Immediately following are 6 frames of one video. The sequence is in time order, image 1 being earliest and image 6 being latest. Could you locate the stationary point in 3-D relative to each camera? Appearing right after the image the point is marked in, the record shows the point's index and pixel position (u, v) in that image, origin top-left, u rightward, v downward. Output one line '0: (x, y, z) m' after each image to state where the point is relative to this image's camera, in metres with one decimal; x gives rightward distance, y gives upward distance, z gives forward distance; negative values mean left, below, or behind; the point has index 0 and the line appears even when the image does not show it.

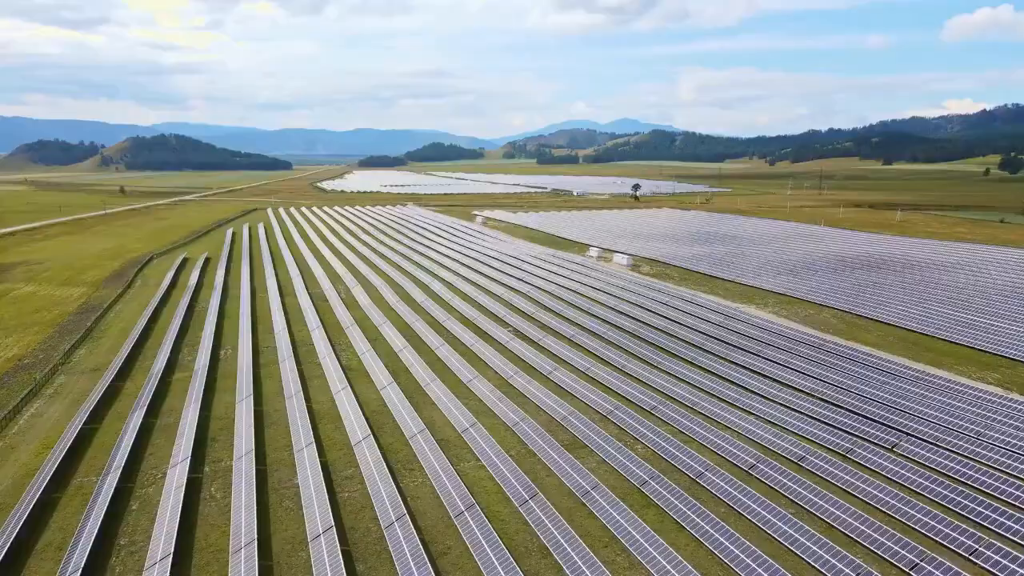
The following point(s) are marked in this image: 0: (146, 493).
0: (-7.8, -4.4, +13.4) m
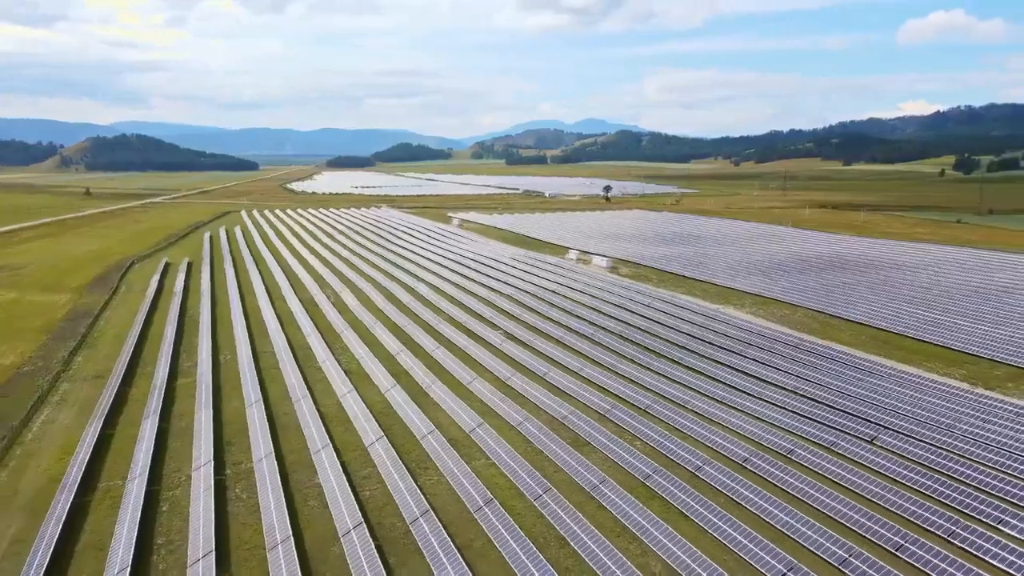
0: (-7.5, -4.6, +13.9) m
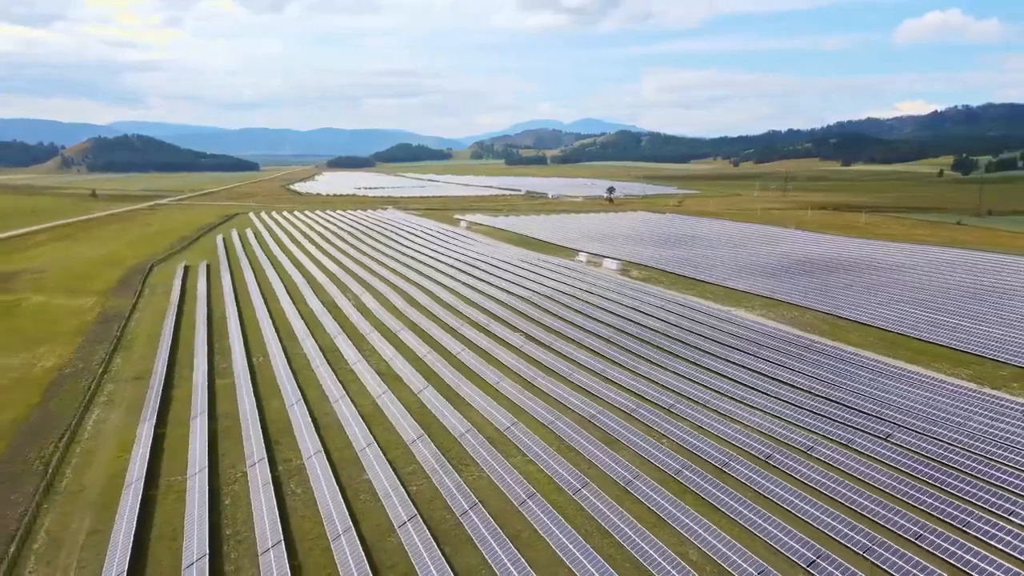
0: (-6.6, -4.8, +14.8) m
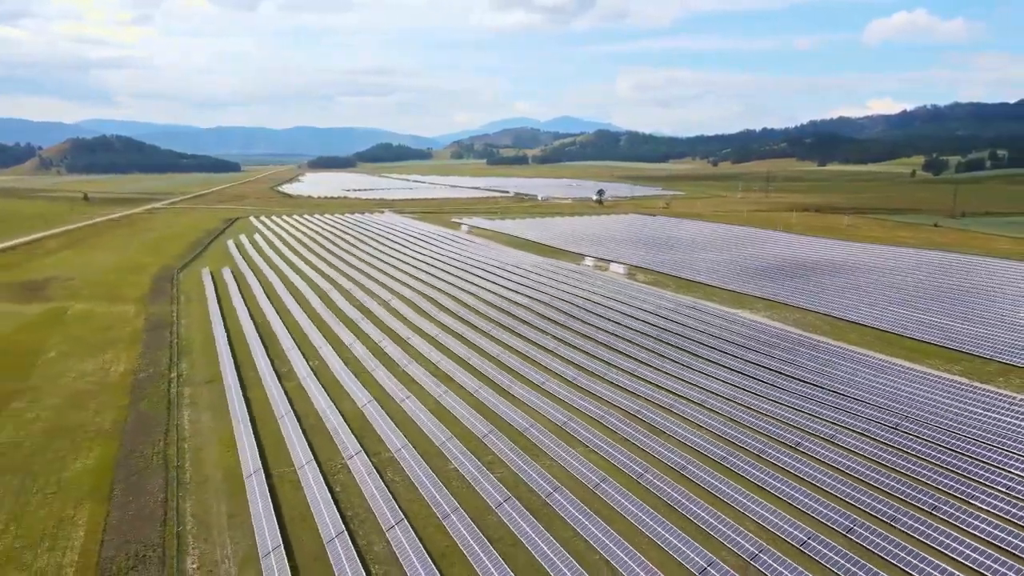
0: (-4.6, -5.2, +16.8) m
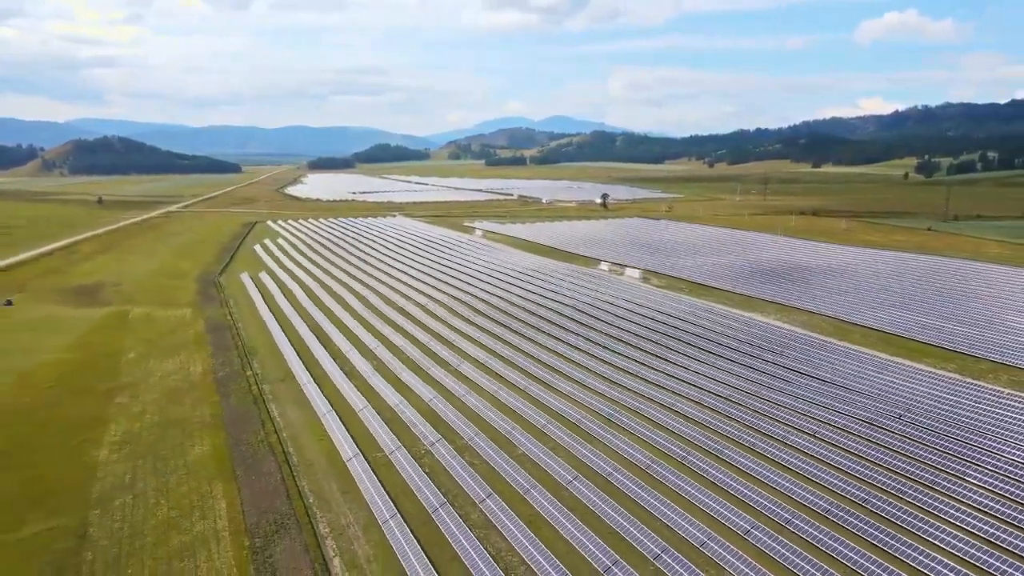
0: (-2.6, -5.5, +19.6) m
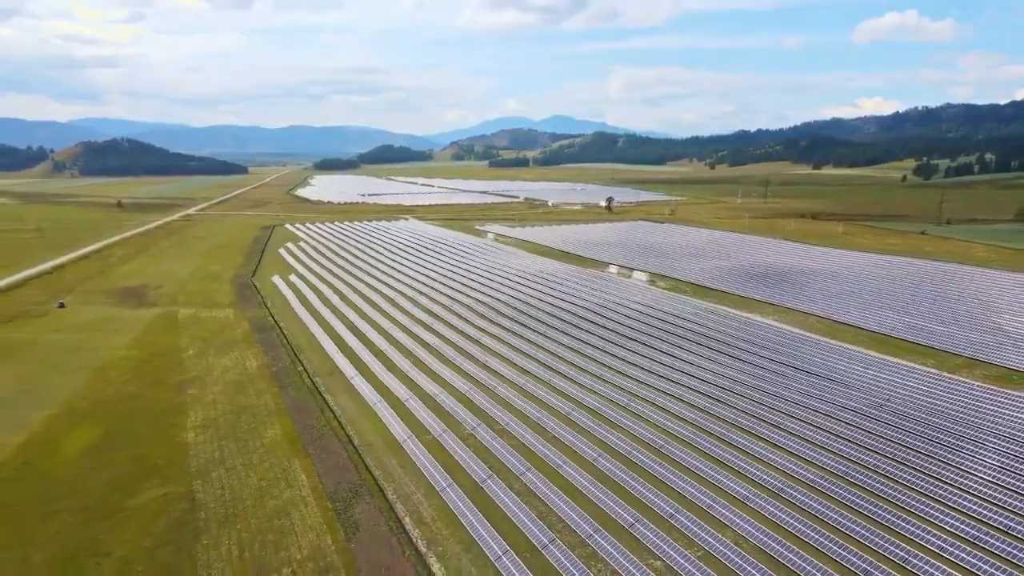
0: (-1.4, -5.7, +22.7) m
